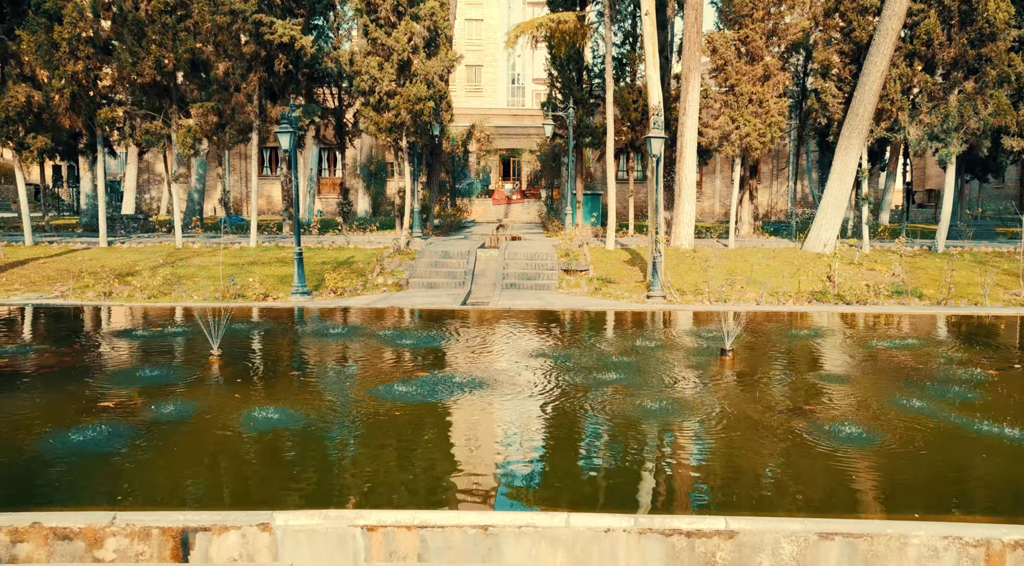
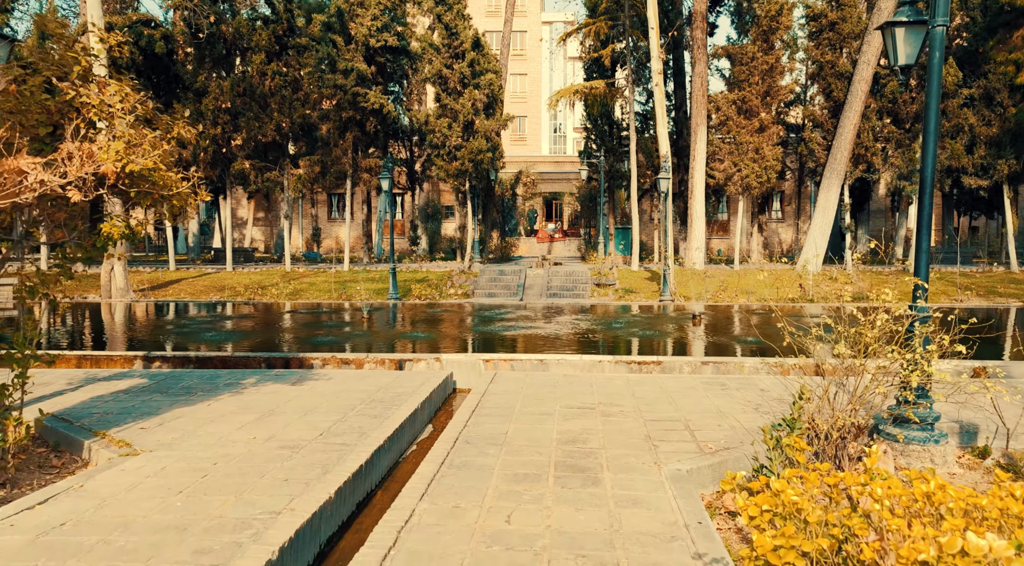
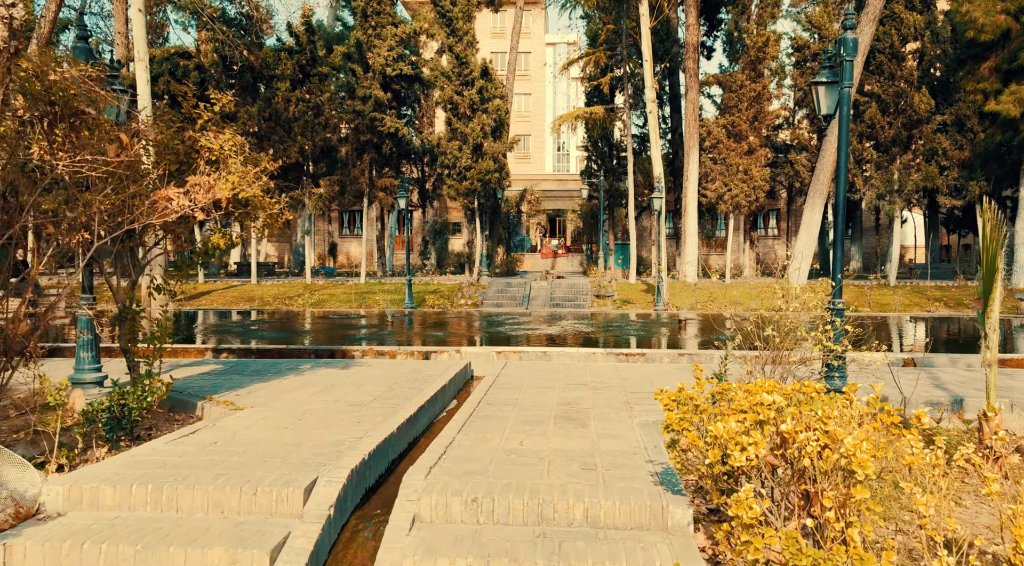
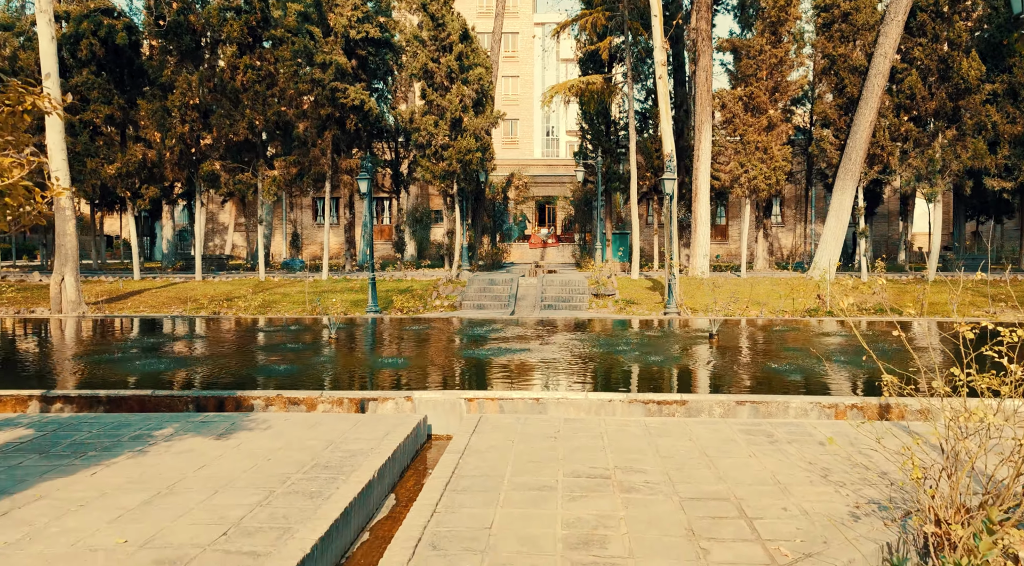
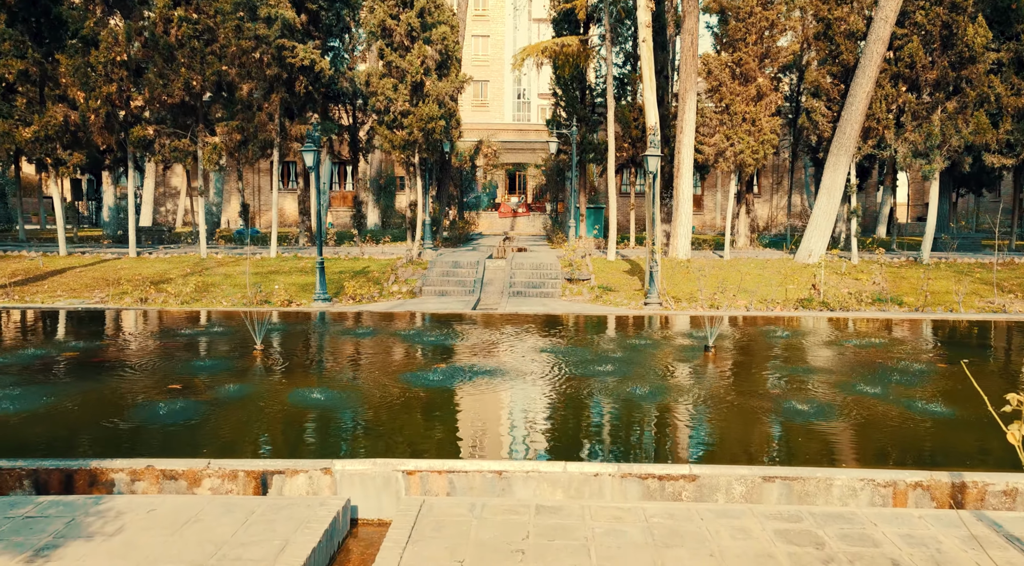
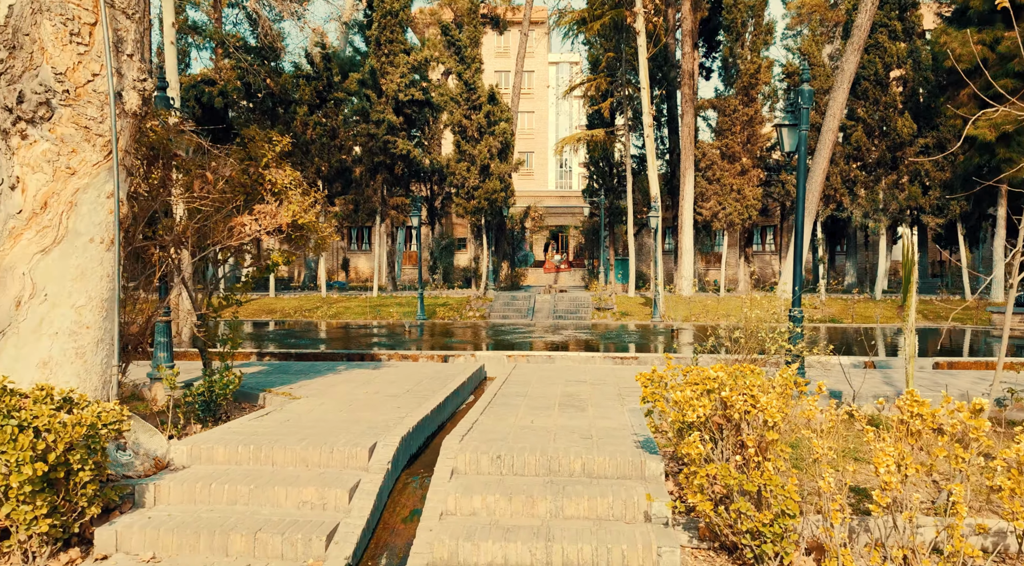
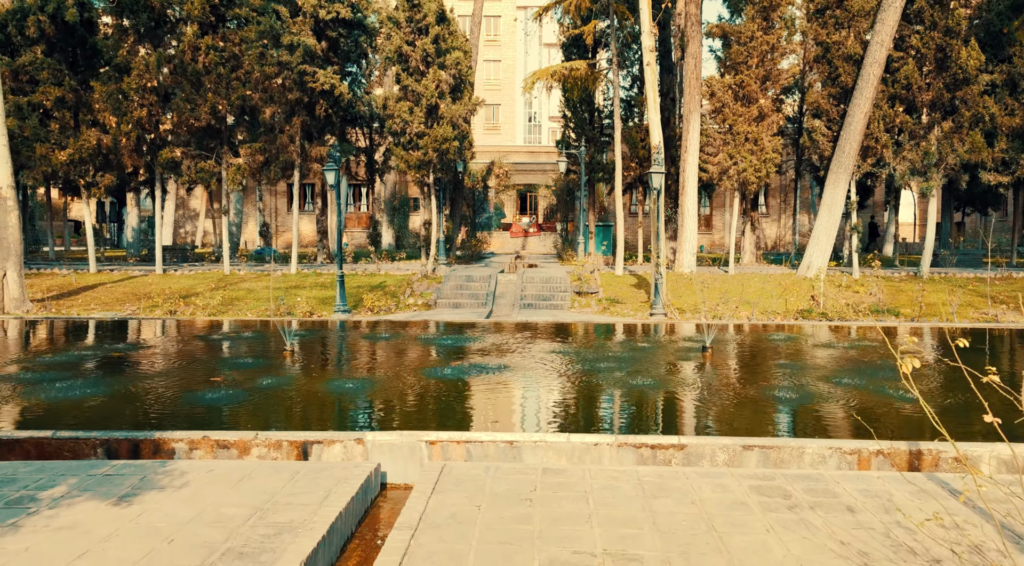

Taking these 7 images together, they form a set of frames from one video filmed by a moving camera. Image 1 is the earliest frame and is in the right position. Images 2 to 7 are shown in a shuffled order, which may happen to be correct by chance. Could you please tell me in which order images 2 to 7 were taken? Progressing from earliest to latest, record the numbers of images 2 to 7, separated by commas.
5, 7, 4, 2, 3, 6
